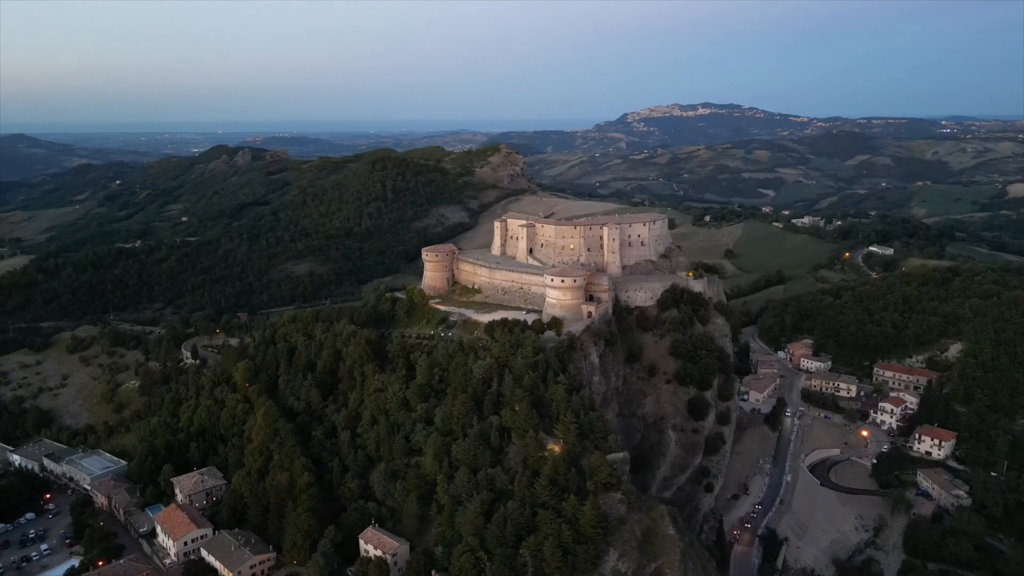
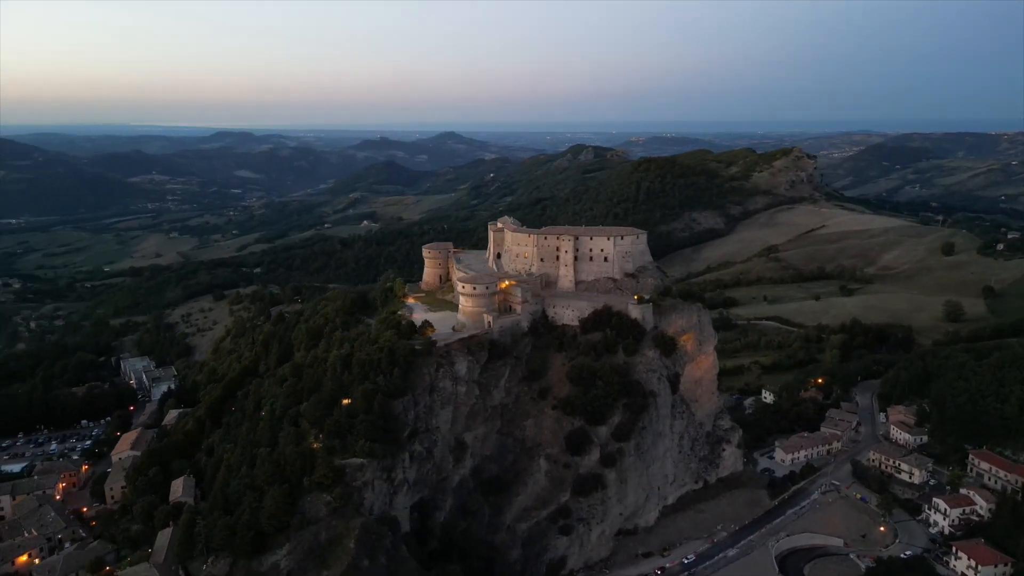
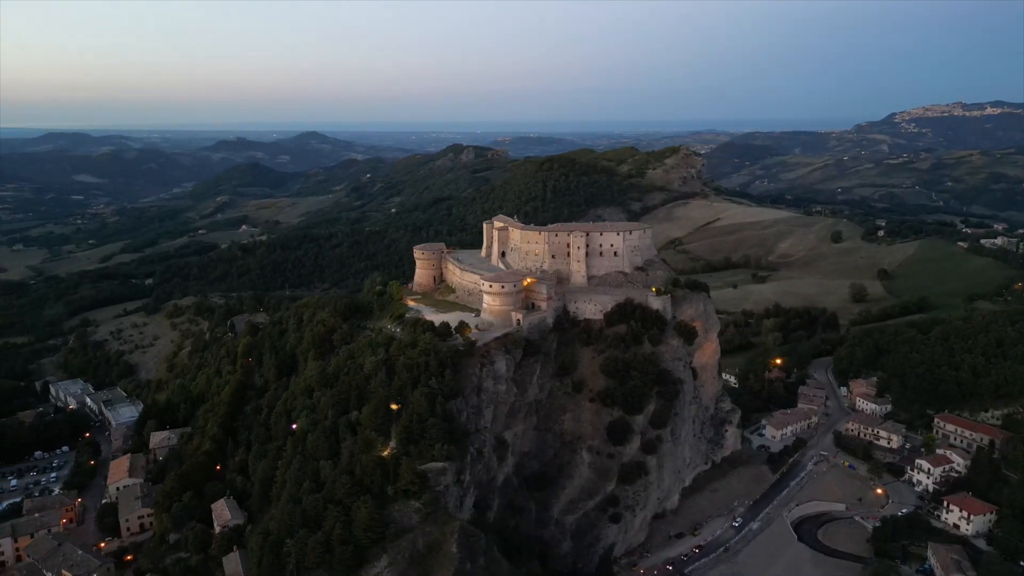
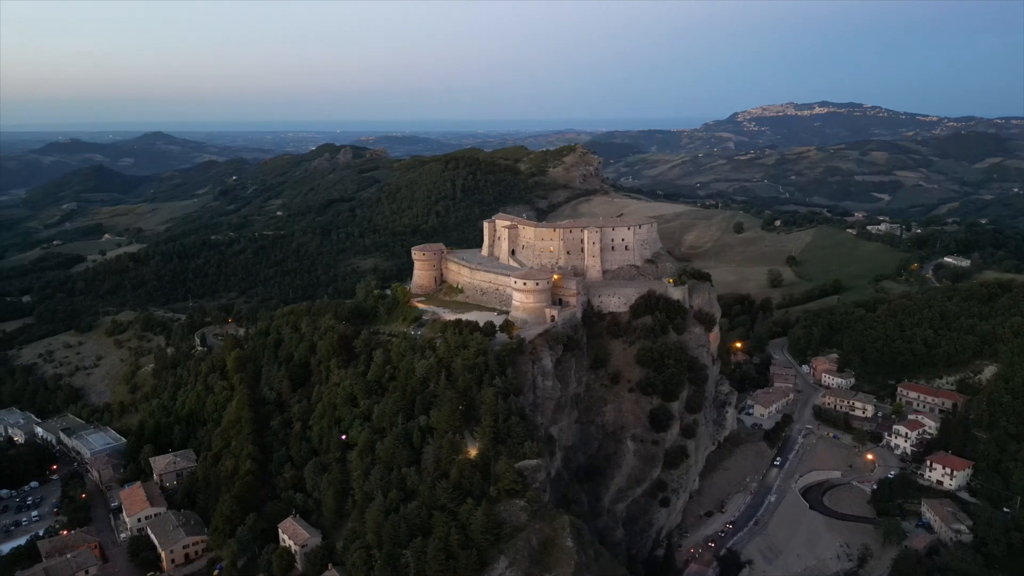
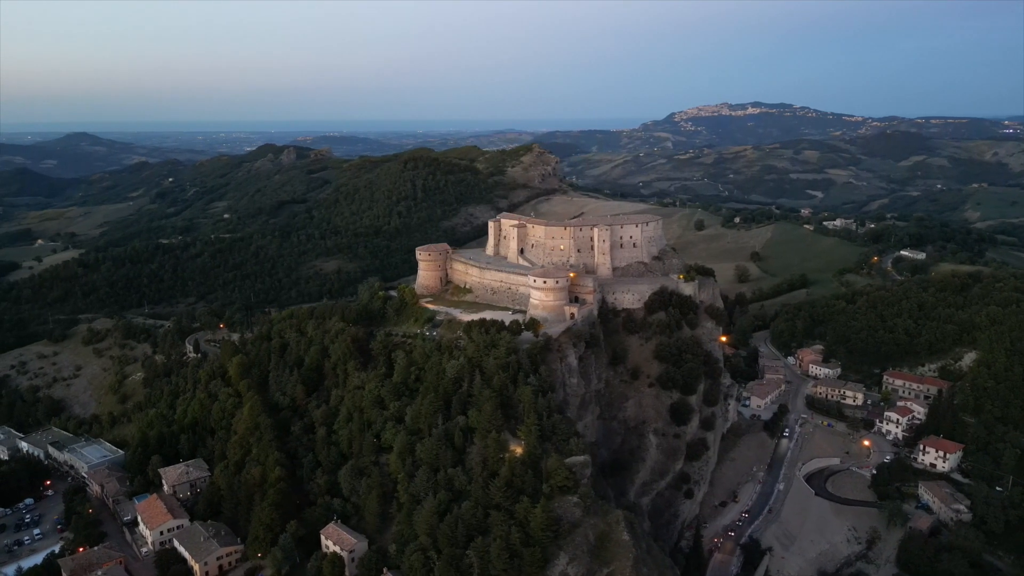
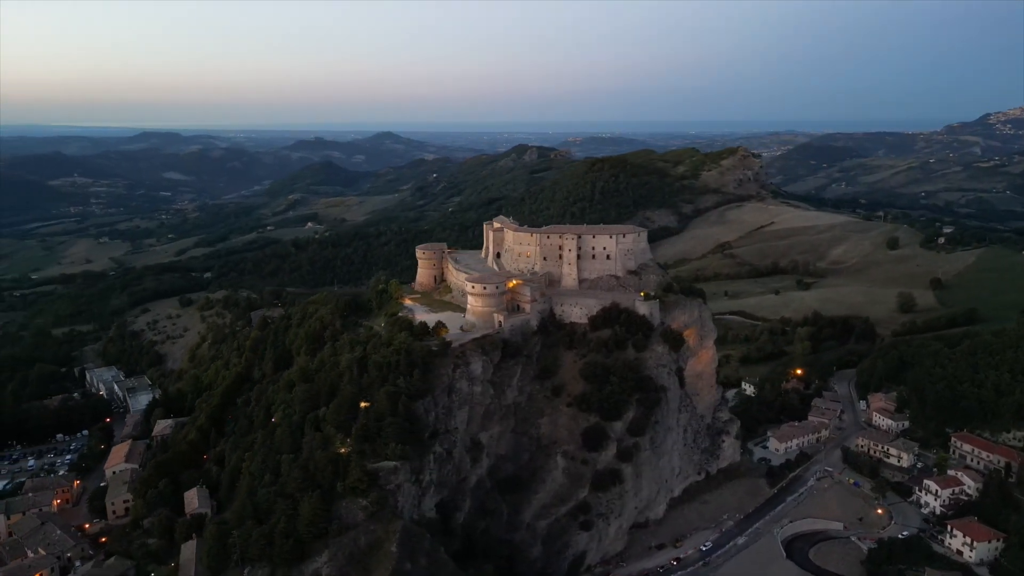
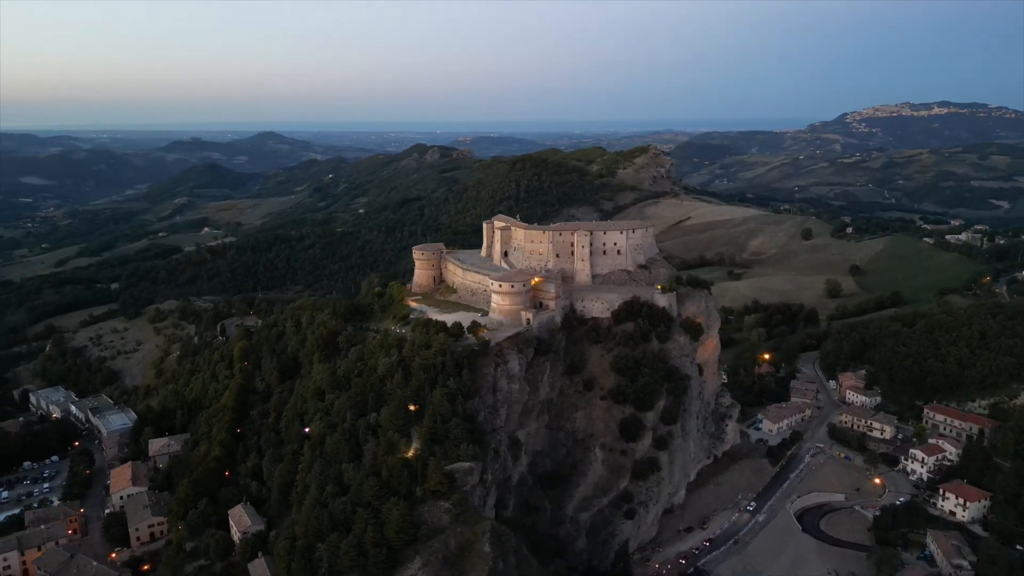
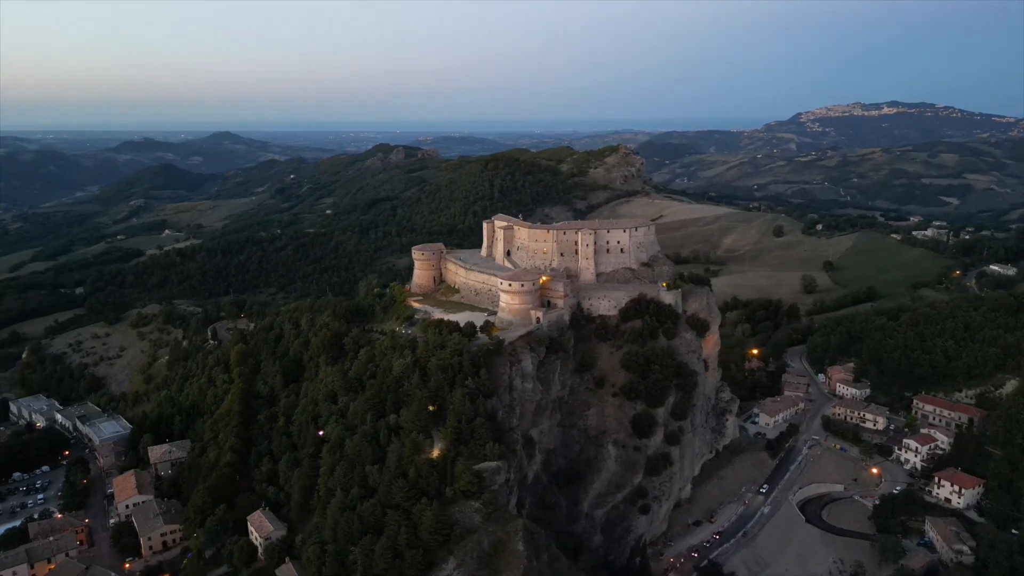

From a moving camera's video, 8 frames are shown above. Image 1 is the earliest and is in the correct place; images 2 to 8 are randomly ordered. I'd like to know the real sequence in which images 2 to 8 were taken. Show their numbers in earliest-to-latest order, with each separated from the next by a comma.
5, 4, 8, 7, 3, 6, 2
